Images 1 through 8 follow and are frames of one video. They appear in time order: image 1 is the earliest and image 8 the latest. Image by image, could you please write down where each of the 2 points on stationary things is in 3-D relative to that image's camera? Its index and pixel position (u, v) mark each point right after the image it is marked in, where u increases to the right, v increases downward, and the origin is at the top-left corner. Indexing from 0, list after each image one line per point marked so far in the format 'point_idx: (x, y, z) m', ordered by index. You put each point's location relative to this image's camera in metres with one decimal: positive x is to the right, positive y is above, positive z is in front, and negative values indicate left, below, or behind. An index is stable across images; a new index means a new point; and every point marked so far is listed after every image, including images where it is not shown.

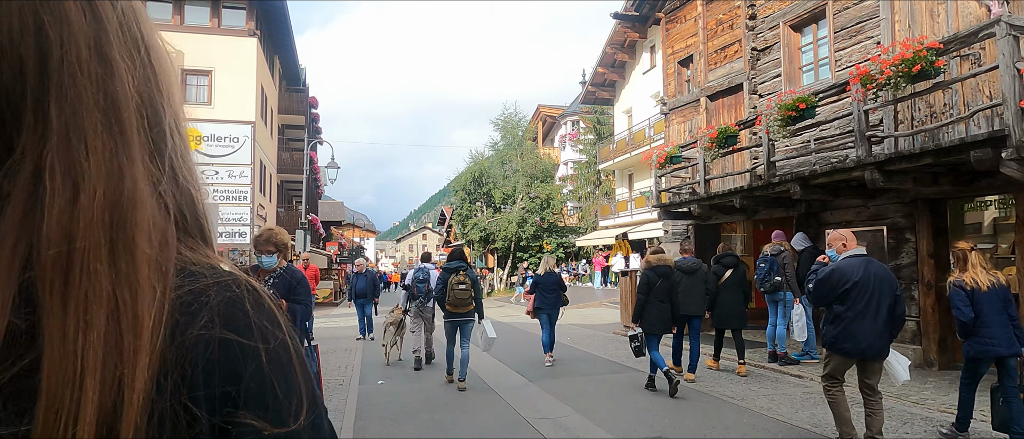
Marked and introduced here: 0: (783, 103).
0: (+3.7, +1.6, +8.6) m
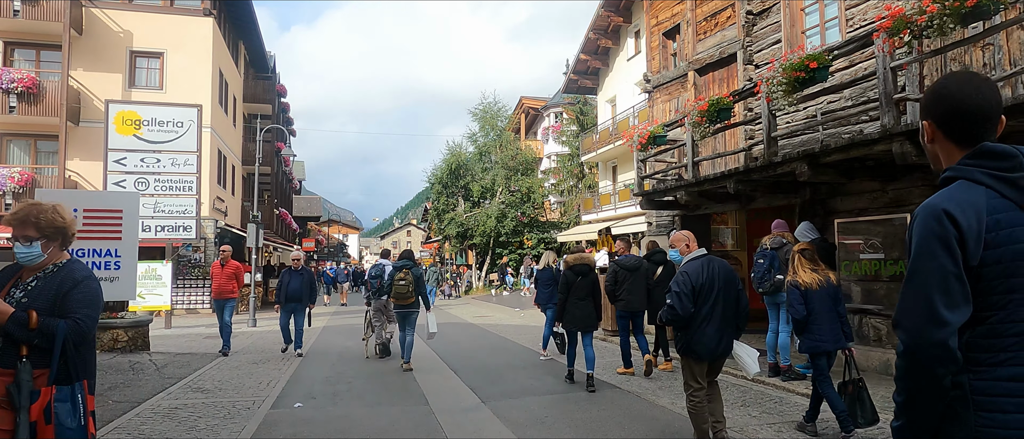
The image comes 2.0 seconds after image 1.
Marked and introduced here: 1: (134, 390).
0: (+3.1, +1.8, +7.2) m
1: (-4.6, -2.1, +7.8) m
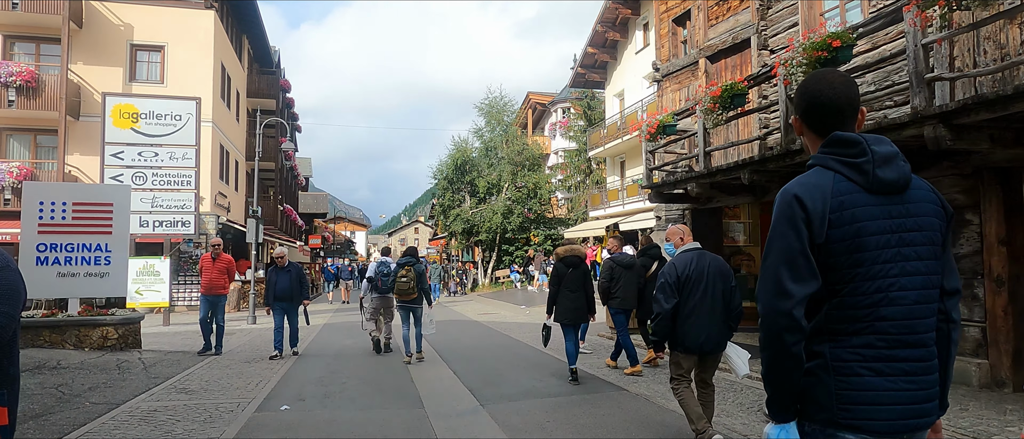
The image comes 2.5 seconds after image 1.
0: (+3.1, +1.9, +6.7) m
1: (-4.6, -2.0, +7.4) m
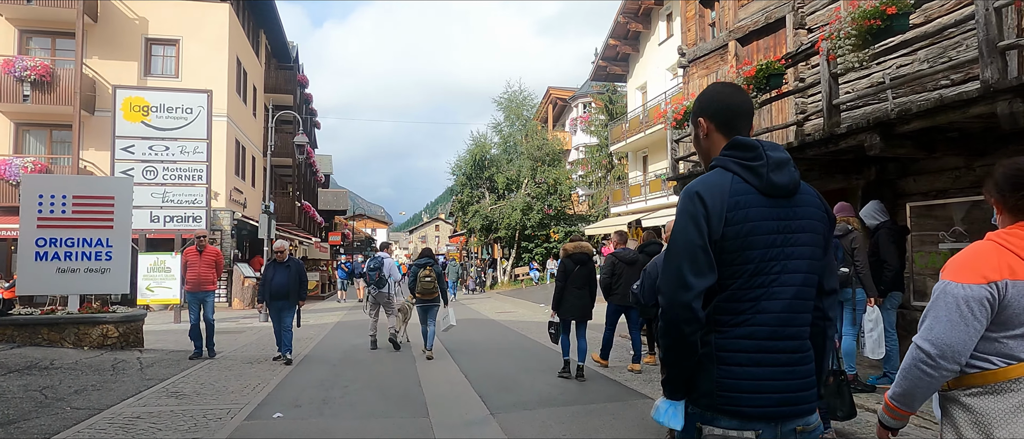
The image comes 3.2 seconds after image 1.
0: (+3.2, +1.9, +5.9) m
1: (-4.5, -1.9, +7.0) m
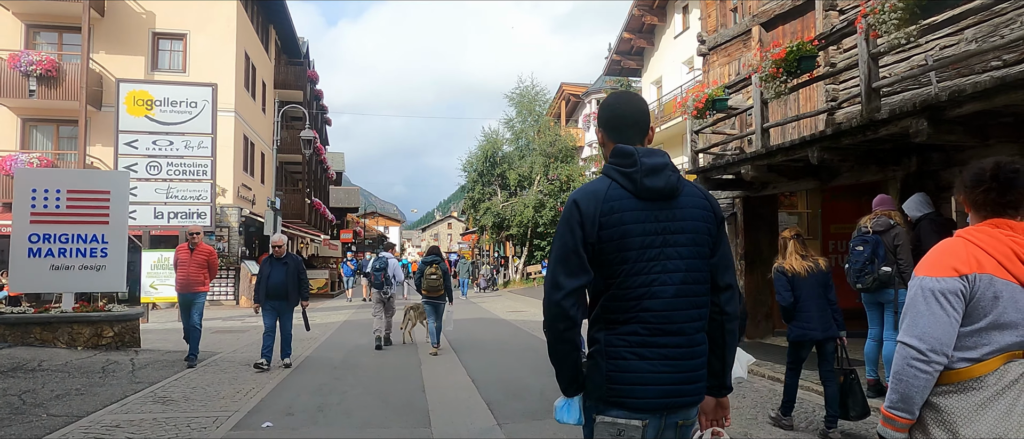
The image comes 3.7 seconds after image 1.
0: (+3.3, +2.0, +5.3) m
1: (-4.4, -1.9, +6.6) m
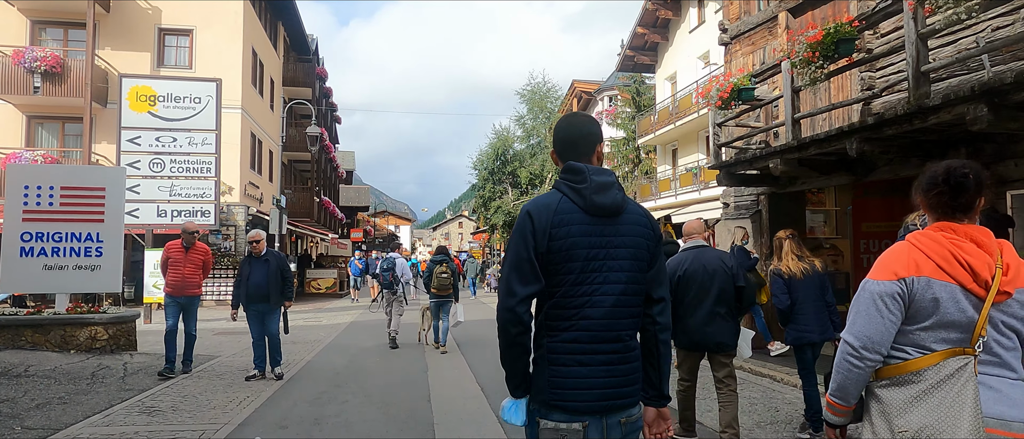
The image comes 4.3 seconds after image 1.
0: (+3.4, +2.0, +4.8) m
1: (-4.3, -1.8, +6.1) m
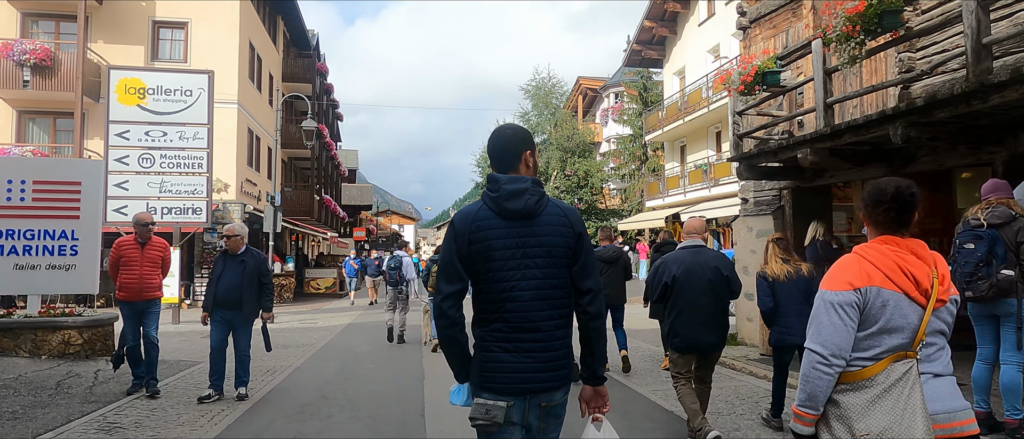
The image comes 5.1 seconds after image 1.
0: (+3.4, +2.1, +4.1) m
1: (-4.3, -1.8, +5.5) m
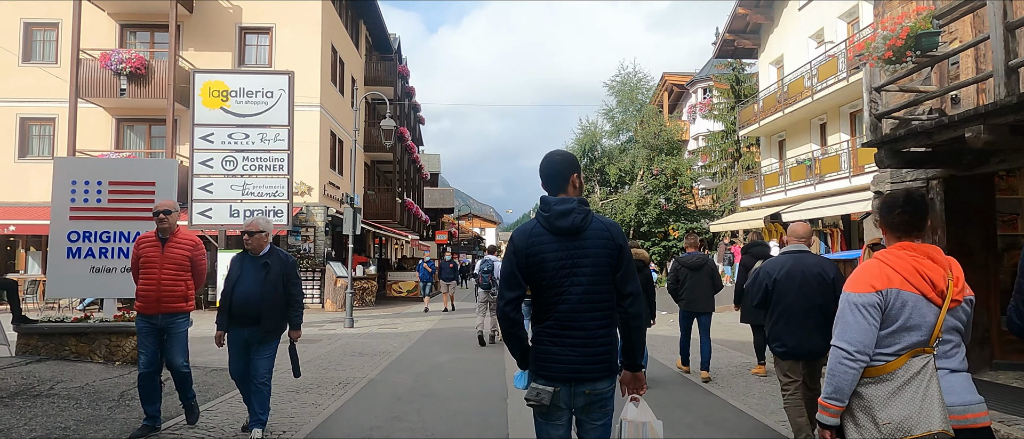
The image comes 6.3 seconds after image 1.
0: (+3.9, +2.1, +2.6) m
1: (-3.5, -1.8, +5.0) m
